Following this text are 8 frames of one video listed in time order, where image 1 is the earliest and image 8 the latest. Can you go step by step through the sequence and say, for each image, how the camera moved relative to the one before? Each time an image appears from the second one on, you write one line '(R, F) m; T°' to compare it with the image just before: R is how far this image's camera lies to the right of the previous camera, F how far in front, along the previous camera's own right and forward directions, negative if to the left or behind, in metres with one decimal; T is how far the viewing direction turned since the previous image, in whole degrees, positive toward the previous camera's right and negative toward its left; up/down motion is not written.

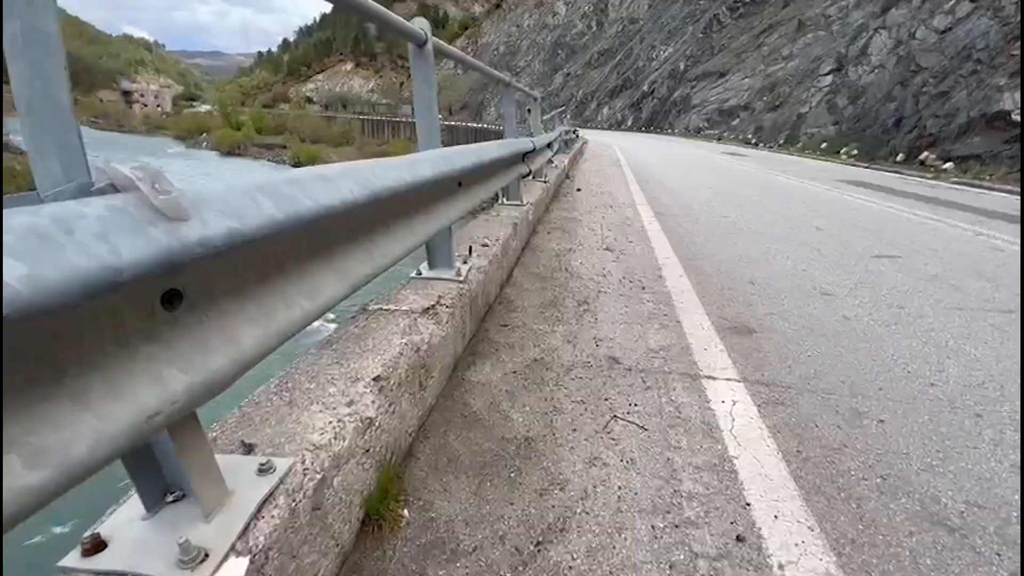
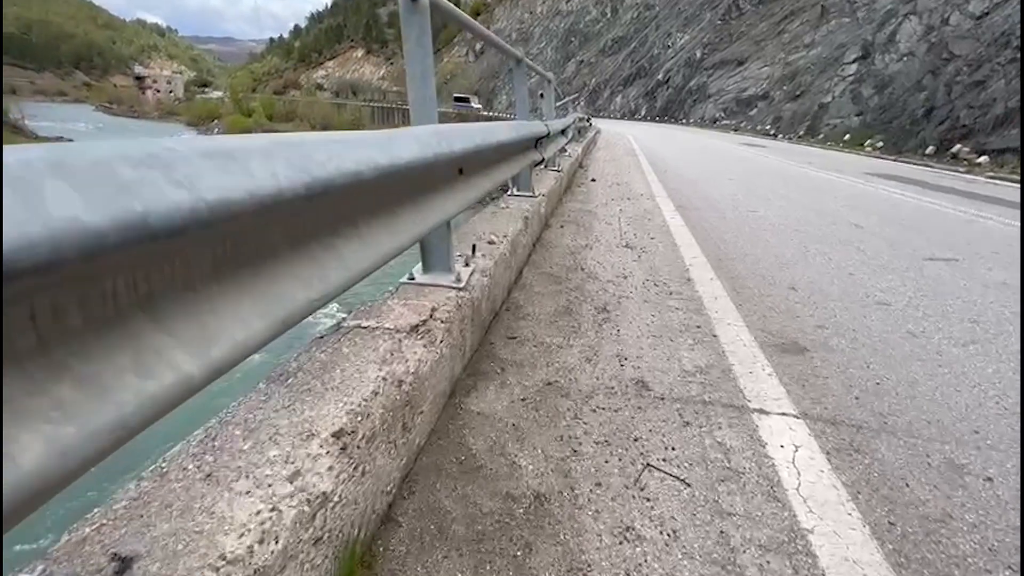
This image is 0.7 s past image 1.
(0.0, +0.4) m; -1°
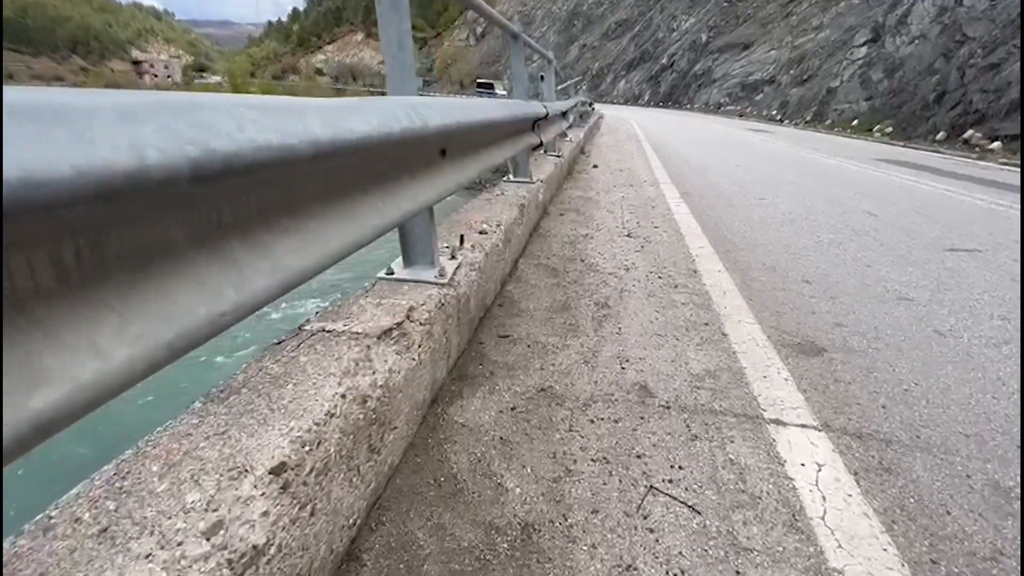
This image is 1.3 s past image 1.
(+0.1, +0.2) m; 0°
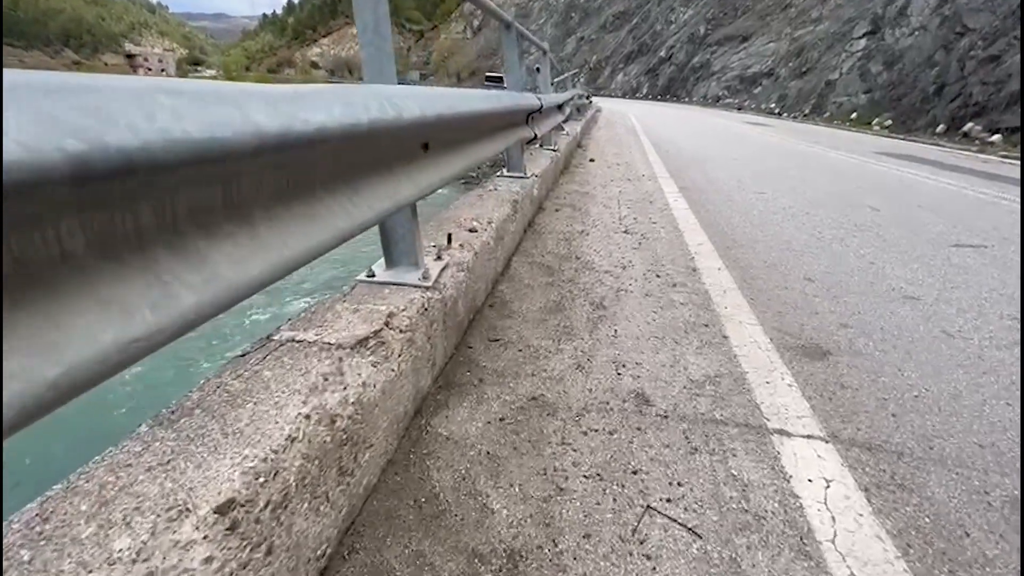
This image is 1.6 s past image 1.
(0.0, +0.1) m; 0°
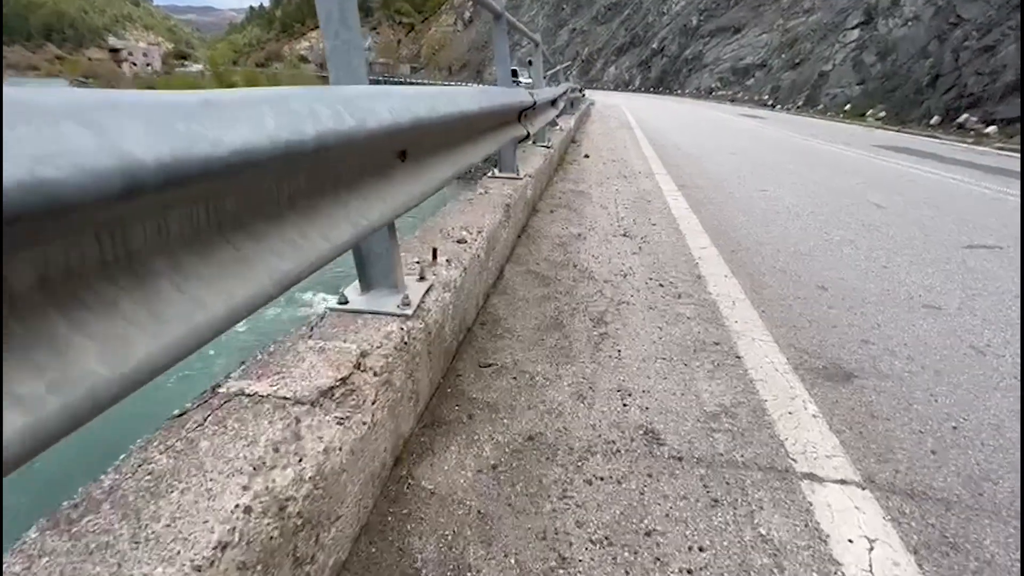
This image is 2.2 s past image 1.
(0.0, +0.2) m; +1°
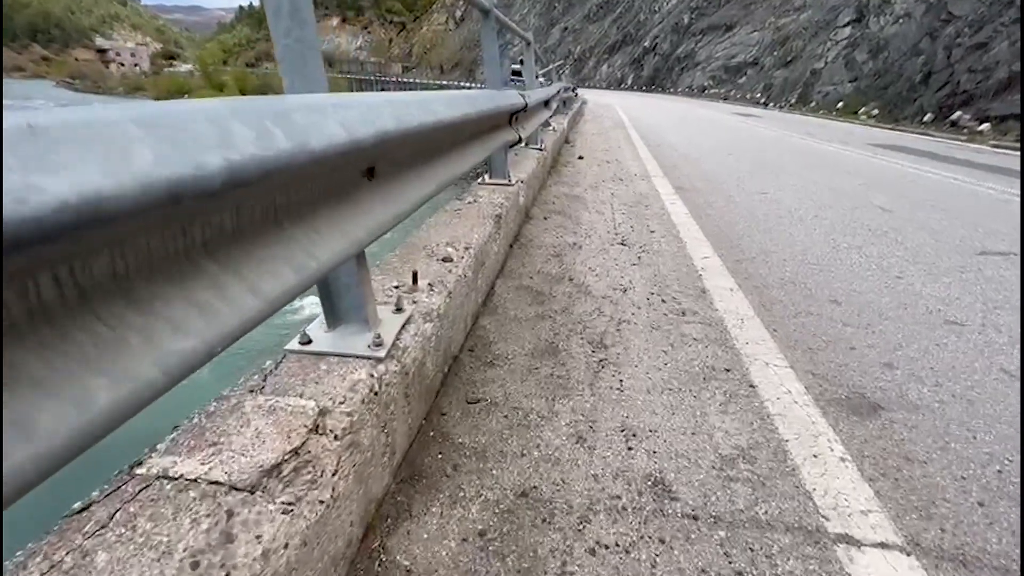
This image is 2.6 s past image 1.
(0.0, +0.2) m; +1°
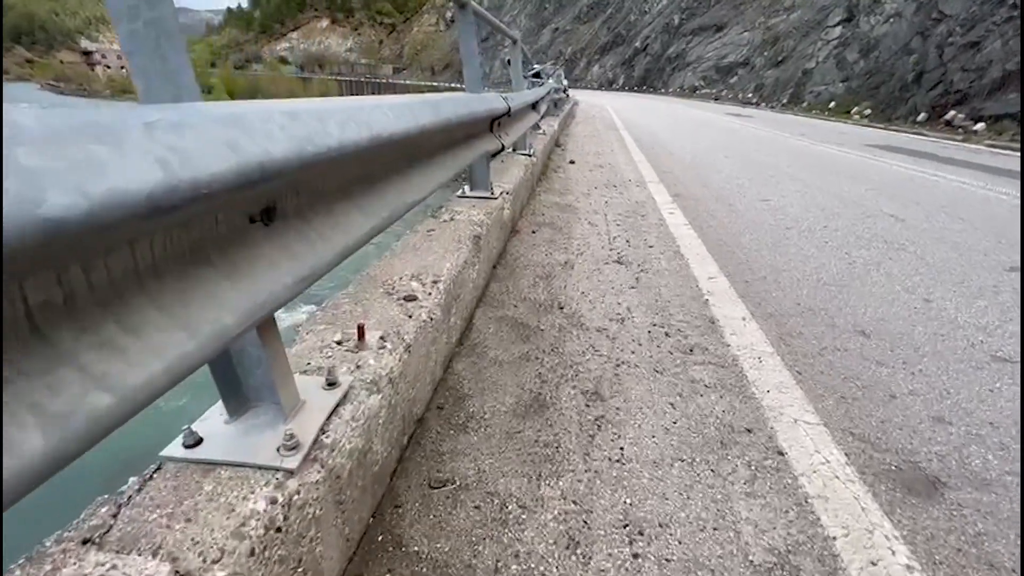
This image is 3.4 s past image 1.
(+0.1, +0.4) m; +1°
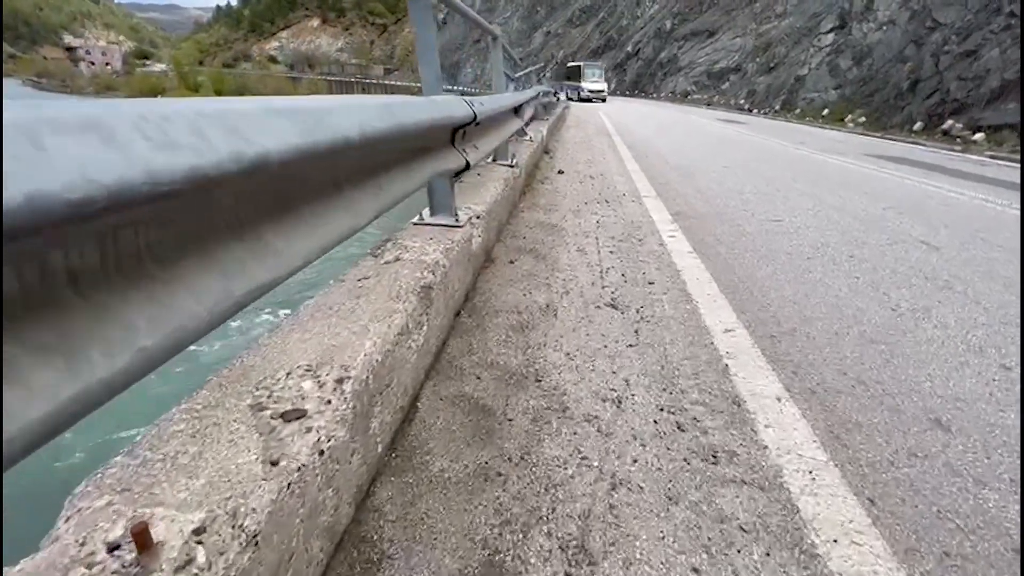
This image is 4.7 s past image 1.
(+0.1, +0.7) m; +1°
